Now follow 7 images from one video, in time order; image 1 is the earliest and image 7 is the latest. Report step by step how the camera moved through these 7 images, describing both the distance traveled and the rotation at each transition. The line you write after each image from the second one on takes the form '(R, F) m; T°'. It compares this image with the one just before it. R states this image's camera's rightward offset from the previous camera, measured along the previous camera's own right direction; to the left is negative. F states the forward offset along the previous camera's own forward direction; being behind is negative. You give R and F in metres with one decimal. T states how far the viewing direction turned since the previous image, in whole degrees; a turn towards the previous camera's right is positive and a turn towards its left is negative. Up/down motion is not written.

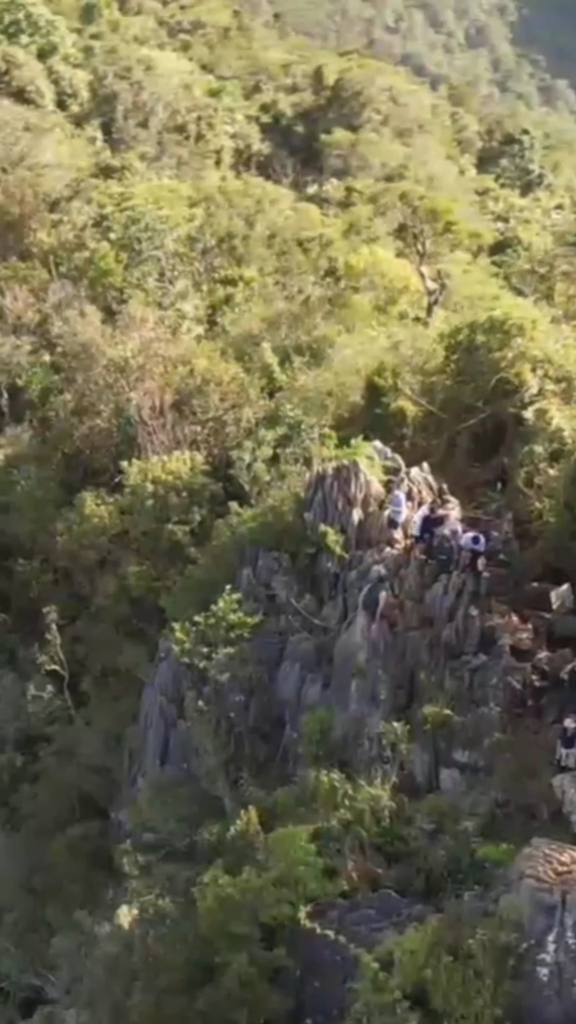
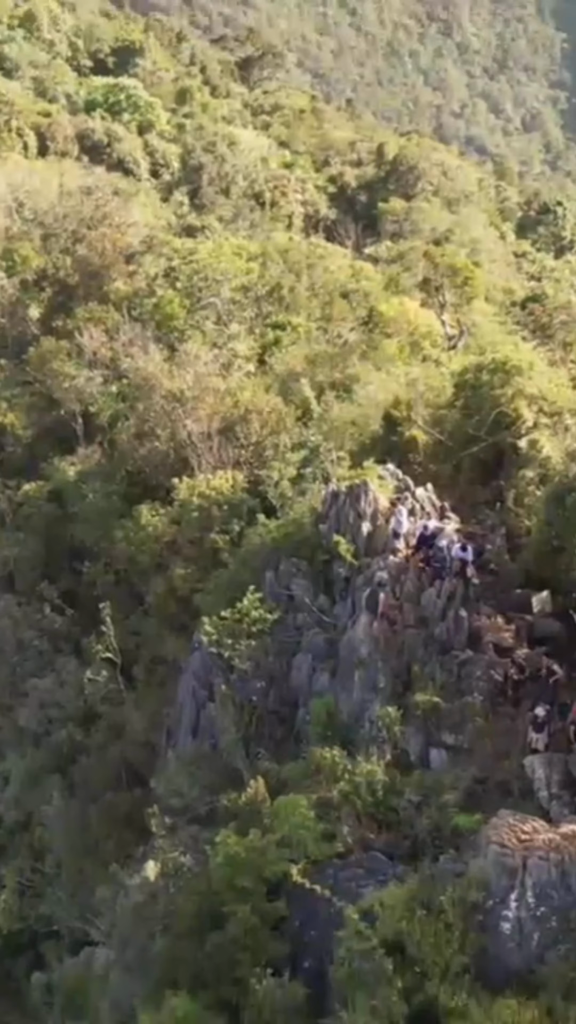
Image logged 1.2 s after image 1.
(+1.7, -1.5) m; -9°
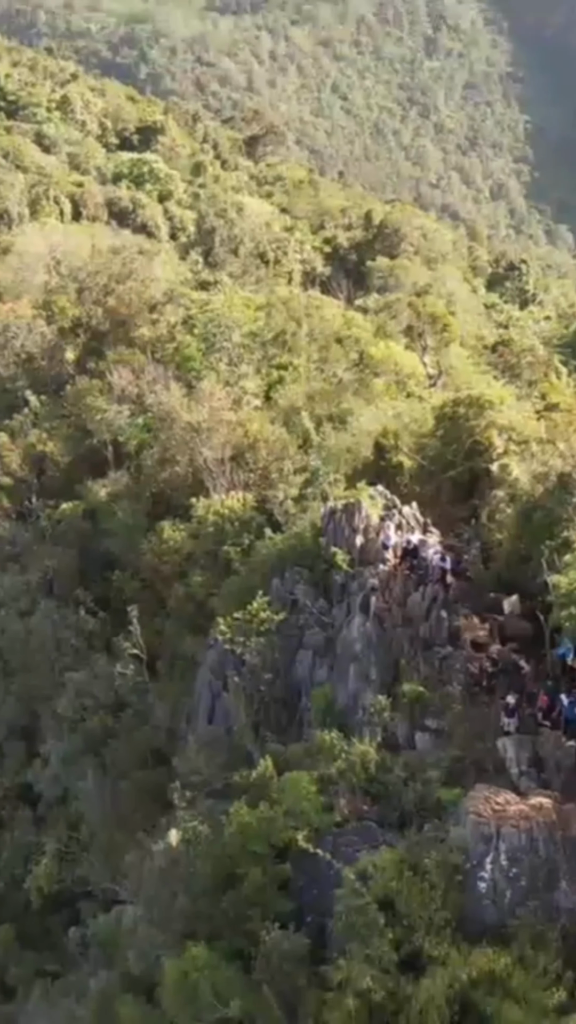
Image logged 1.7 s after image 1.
(-0.3, -1.9) m; +1°
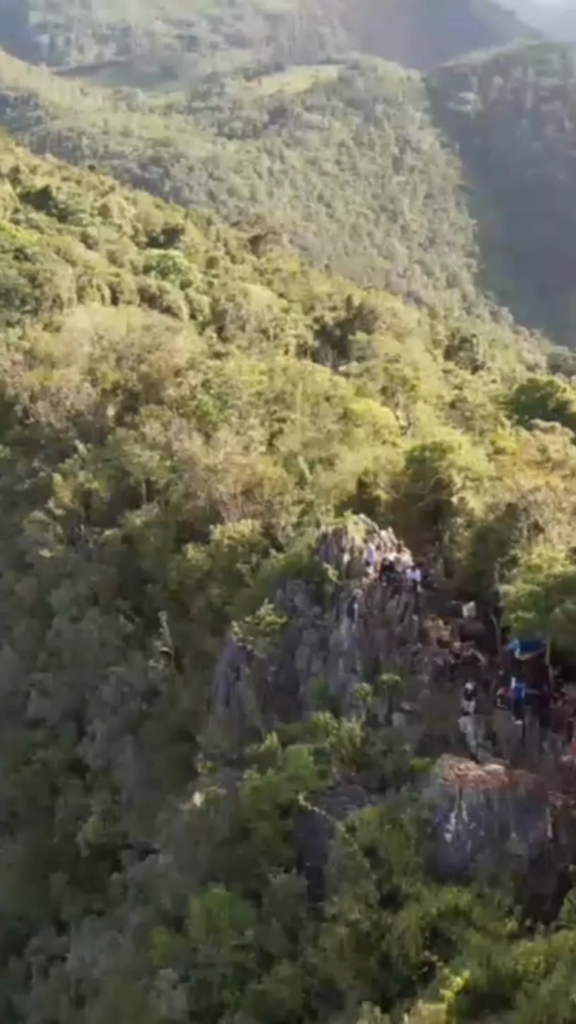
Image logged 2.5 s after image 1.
(-0.4, -3.5) m; +1°
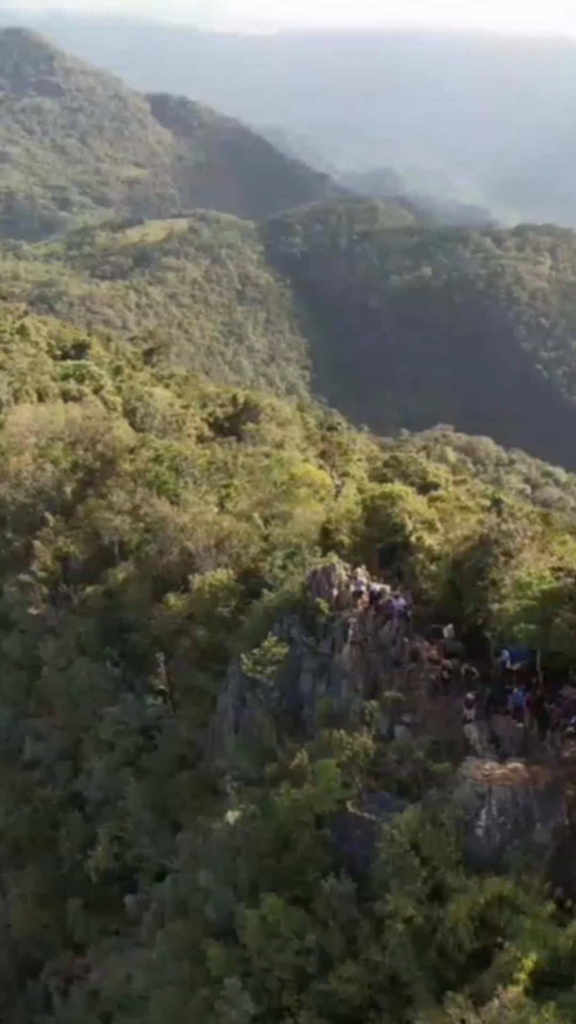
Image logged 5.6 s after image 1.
(-2.6, -1.5) m; +7°
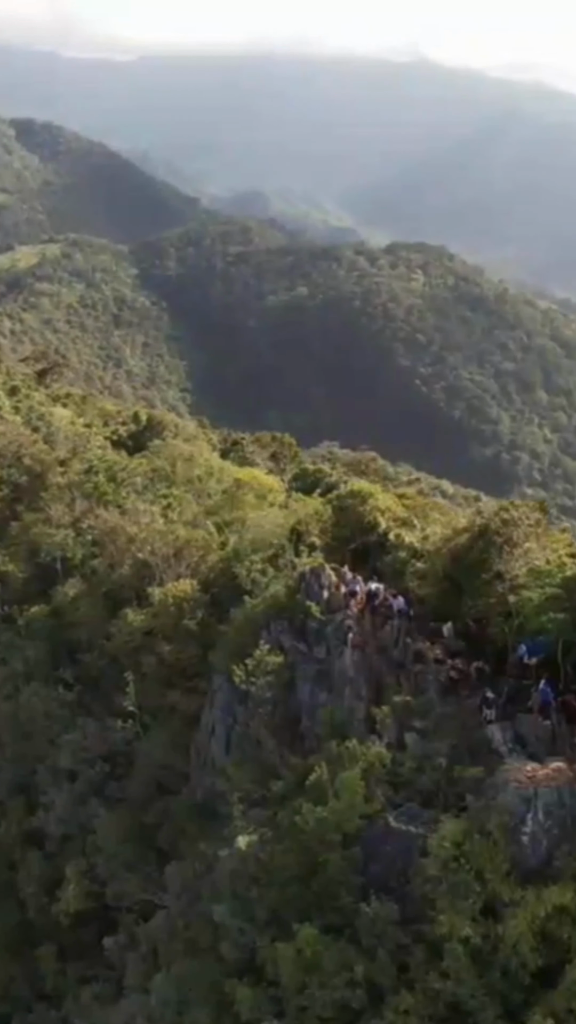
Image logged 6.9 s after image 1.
(-1.9, +1.8) m; +6°
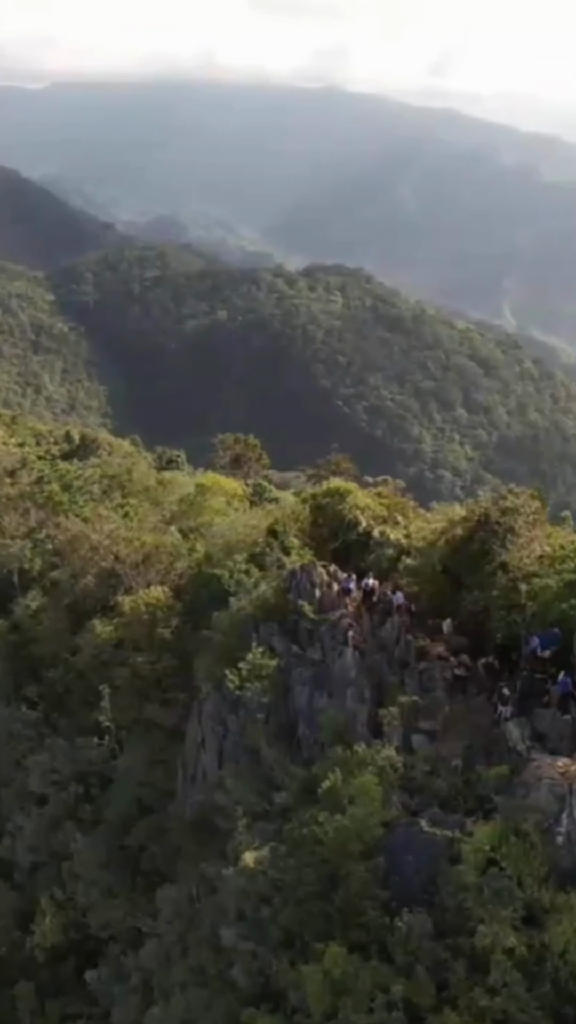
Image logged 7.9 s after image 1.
(-1.2, +1.3) m; +4°
